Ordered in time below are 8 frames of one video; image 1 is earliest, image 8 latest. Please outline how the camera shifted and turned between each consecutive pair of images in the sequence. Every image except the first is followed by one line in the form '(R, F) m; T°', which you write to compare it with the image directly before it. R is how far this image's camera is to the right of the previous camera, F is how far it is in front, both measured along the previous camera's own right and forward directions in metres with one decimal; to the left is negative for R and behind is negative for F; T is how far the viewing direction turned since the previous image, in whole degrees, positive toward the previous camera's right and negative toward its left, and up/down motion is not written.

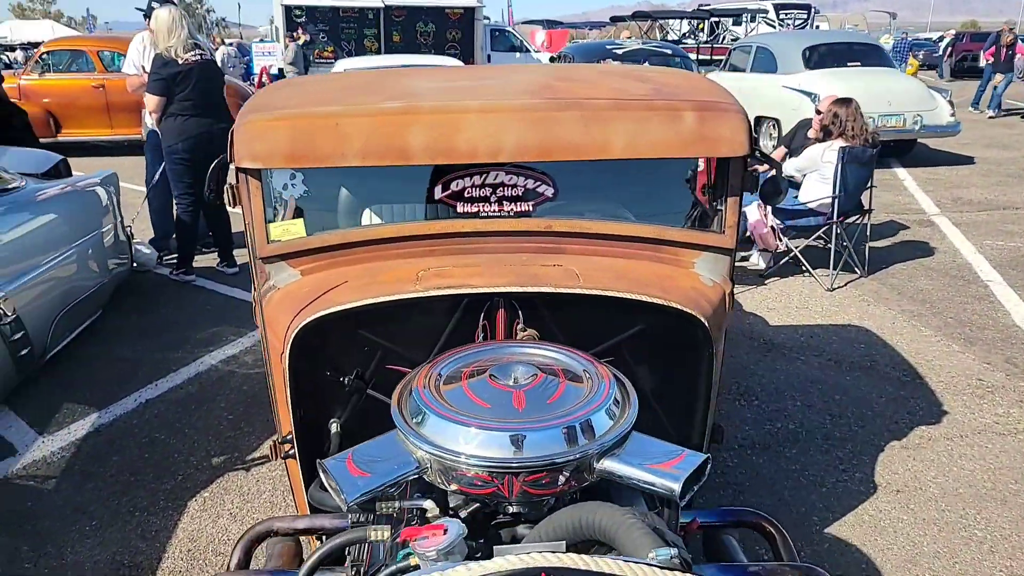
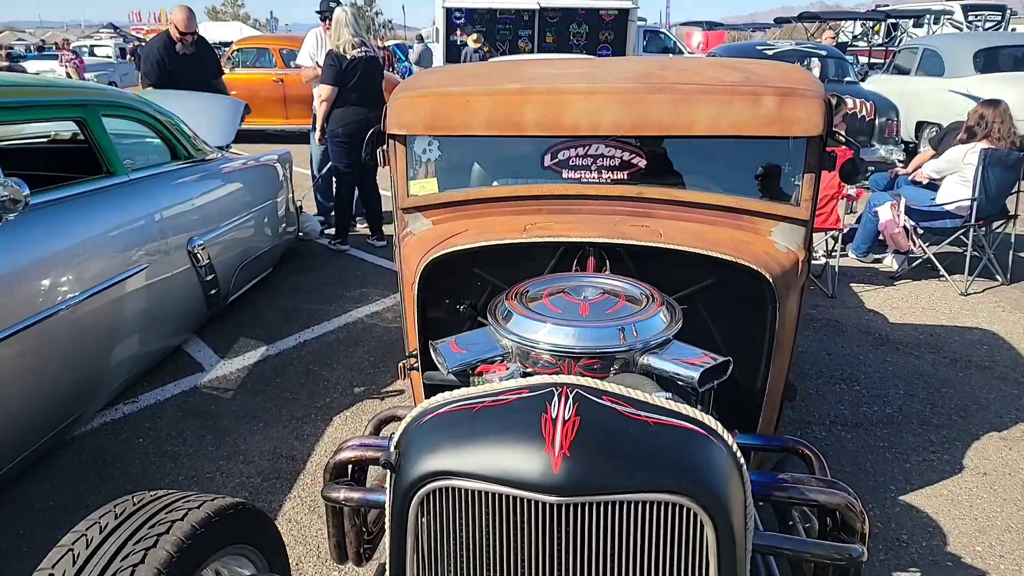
(+0.2, -0.4) m; -10°
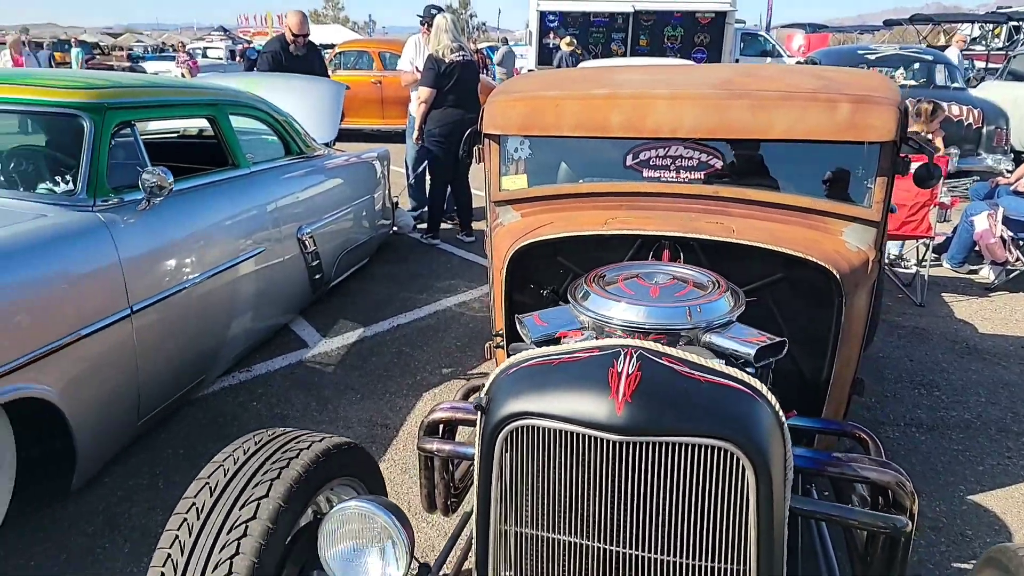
(0.0, -0.2) m; -6°
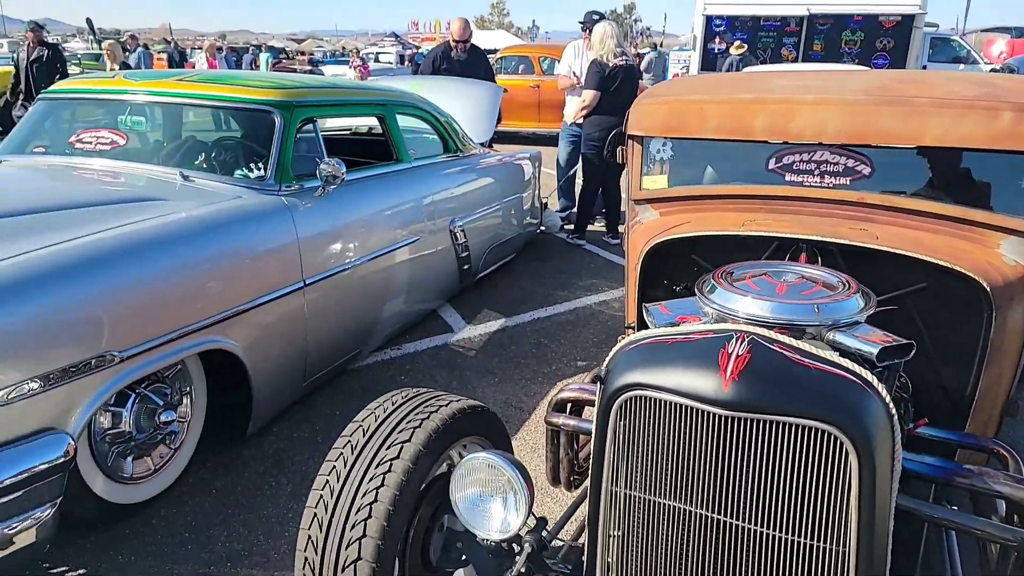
(+0.1, -0.2) m; -11°
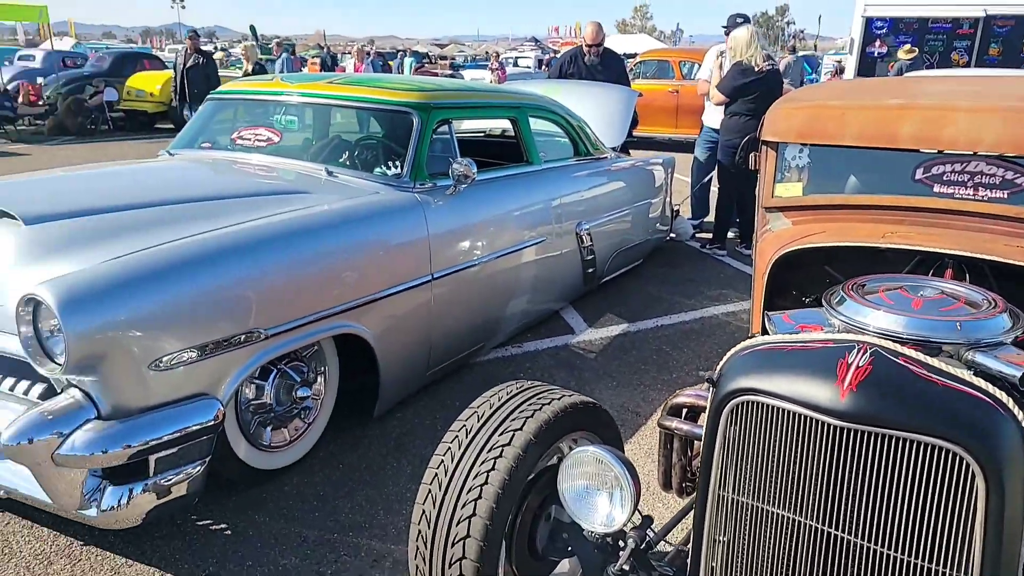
(0.0, -0.1) m; -9°
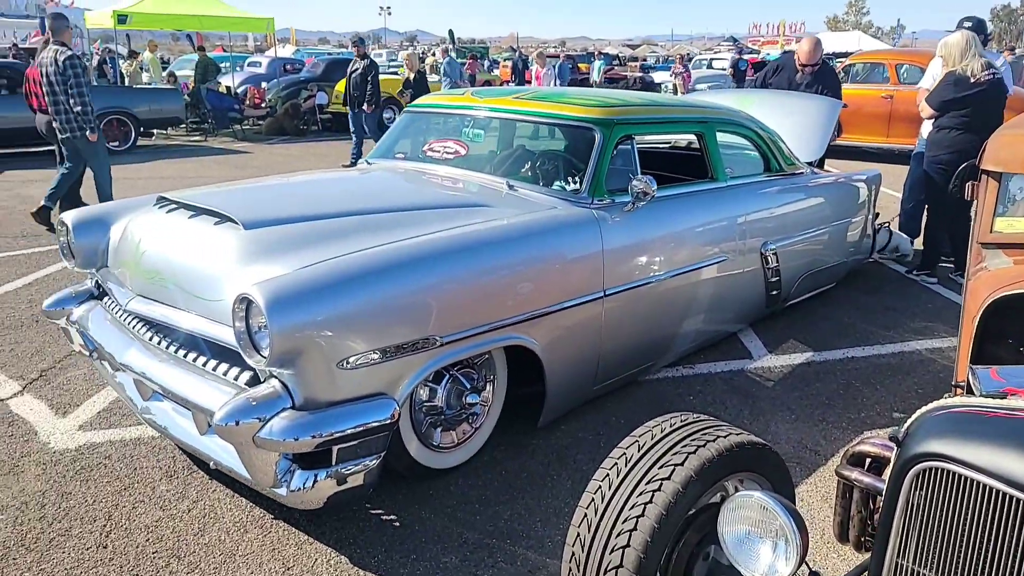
(0.0, 0.0) m; -13°
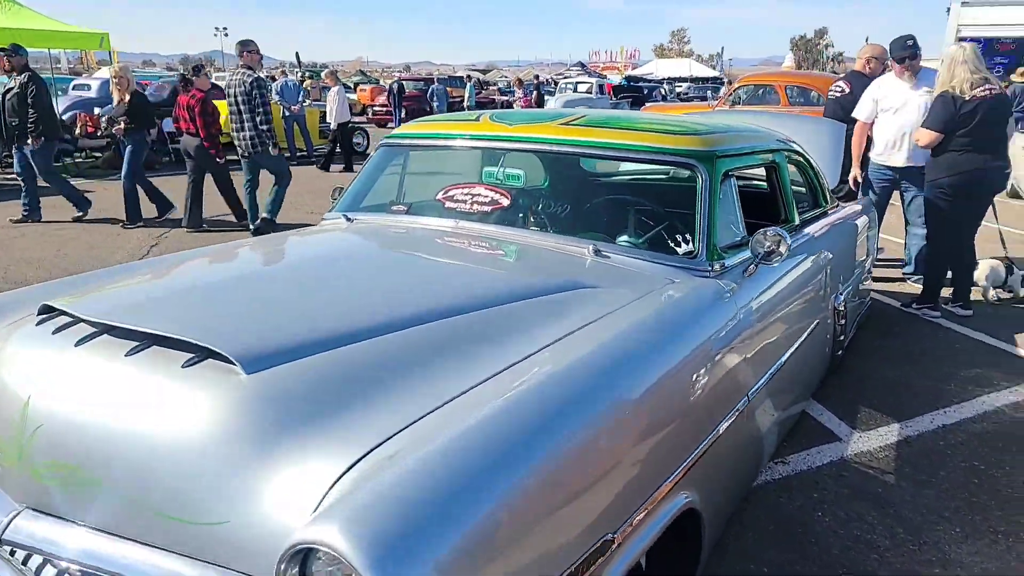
(-0.7, +1.2) m; +11°
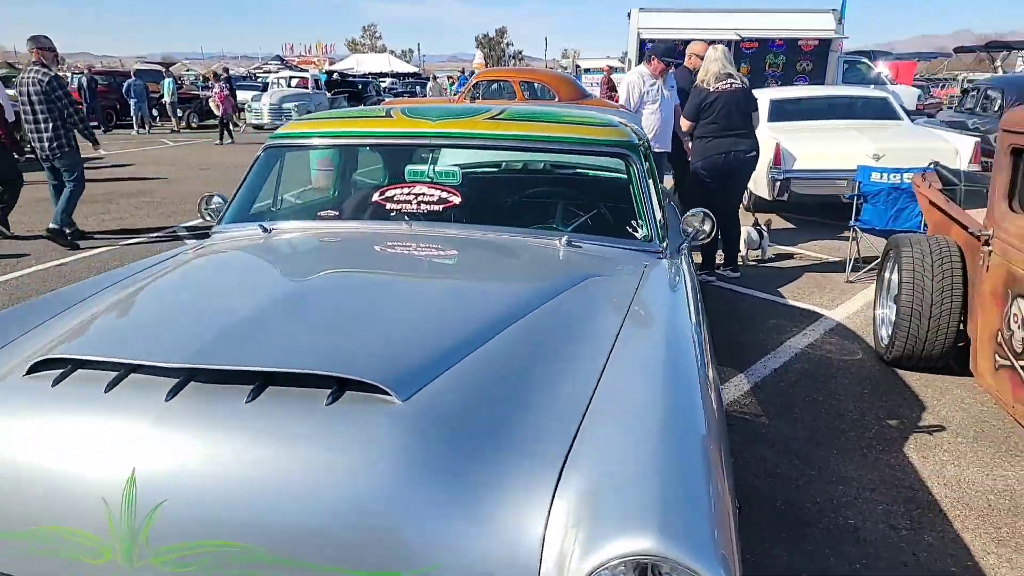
(-0.8, +0.2) m; +21°
